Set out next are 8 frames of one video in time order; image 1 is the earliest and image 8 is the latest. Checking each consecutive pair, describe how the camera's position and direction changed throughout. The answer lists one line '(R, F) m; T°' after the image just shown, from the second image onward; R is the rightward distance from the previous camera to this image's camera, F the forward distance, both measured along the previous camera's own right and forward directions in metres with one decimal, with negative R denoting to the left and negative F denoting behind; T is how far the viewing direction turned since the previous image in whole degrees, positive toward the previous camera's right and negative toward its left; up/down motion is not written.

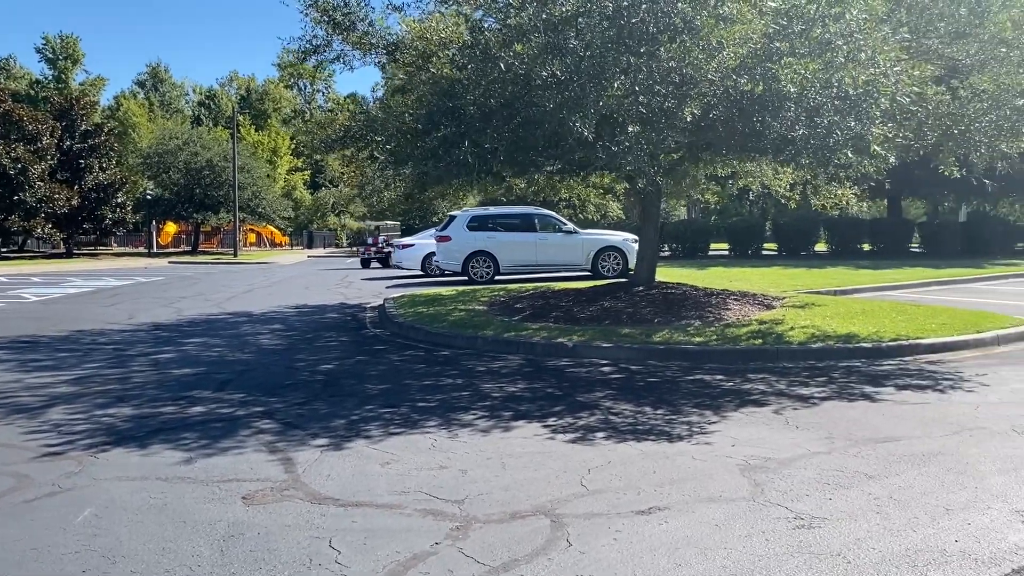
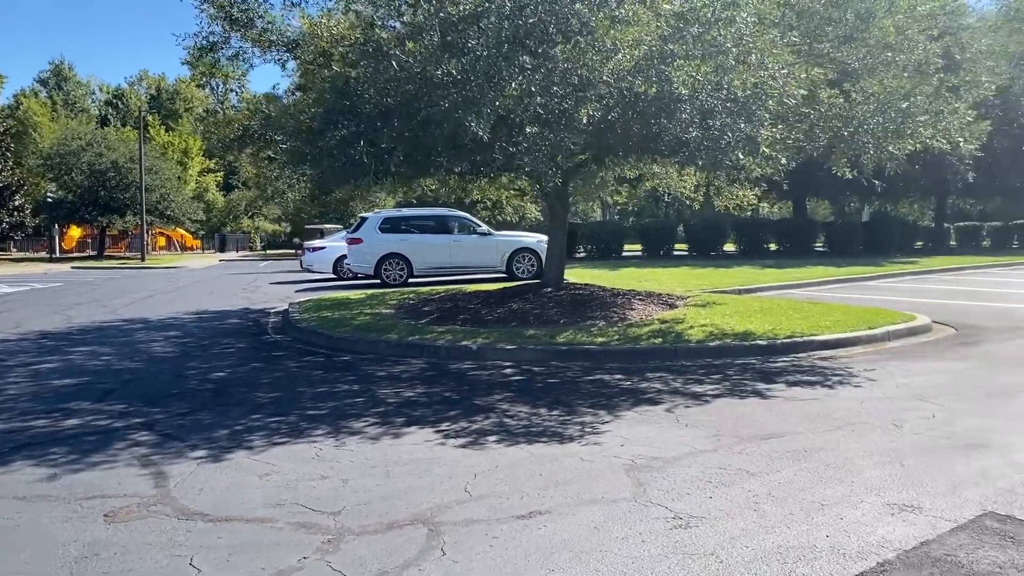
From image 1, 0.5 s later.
(+0.3, +0.1) m; +5°
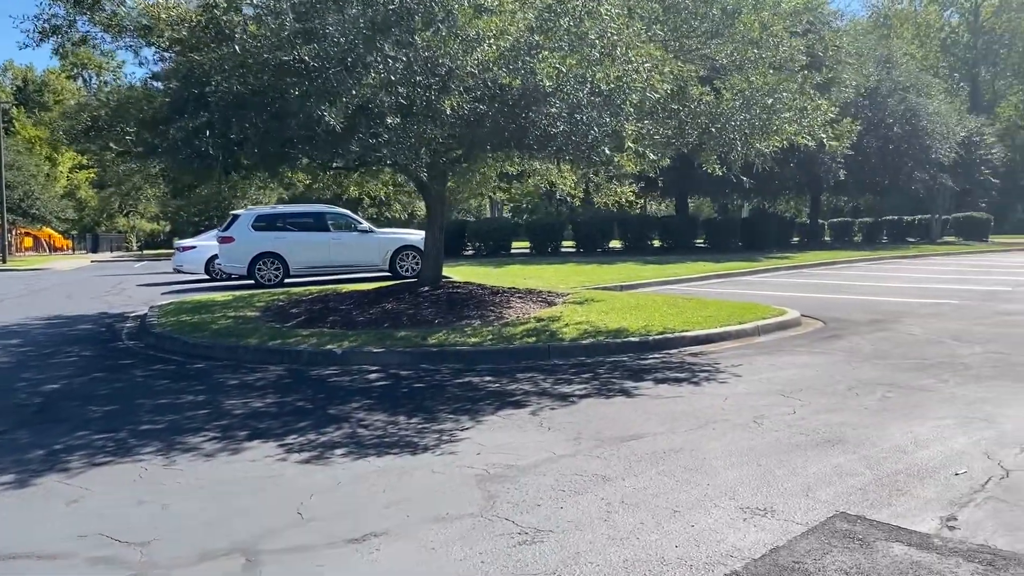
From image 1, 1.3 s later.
(+0.4, +0.4) m; +7°
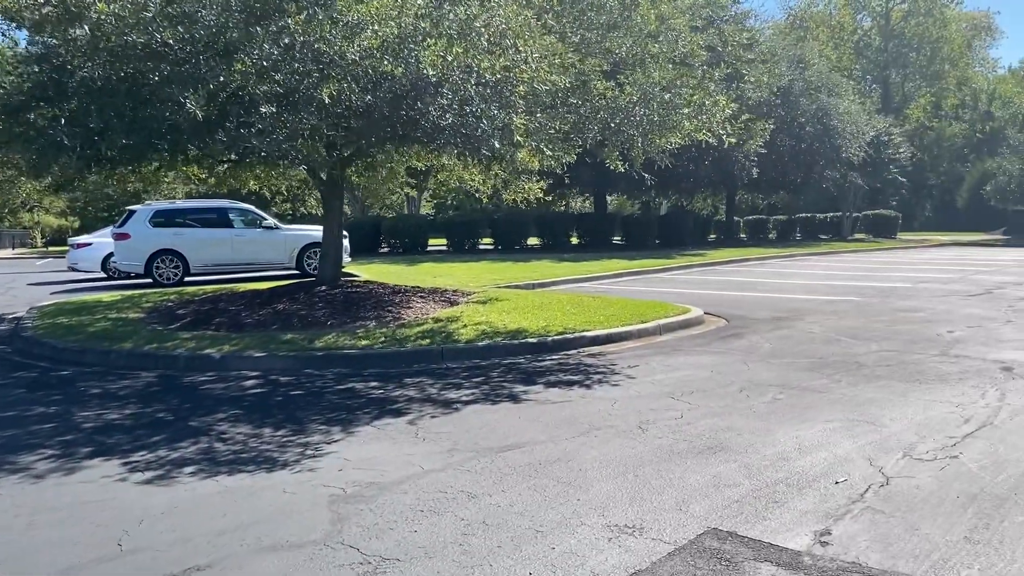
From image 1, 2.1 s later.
(+0.5, +0.4) m; +5°
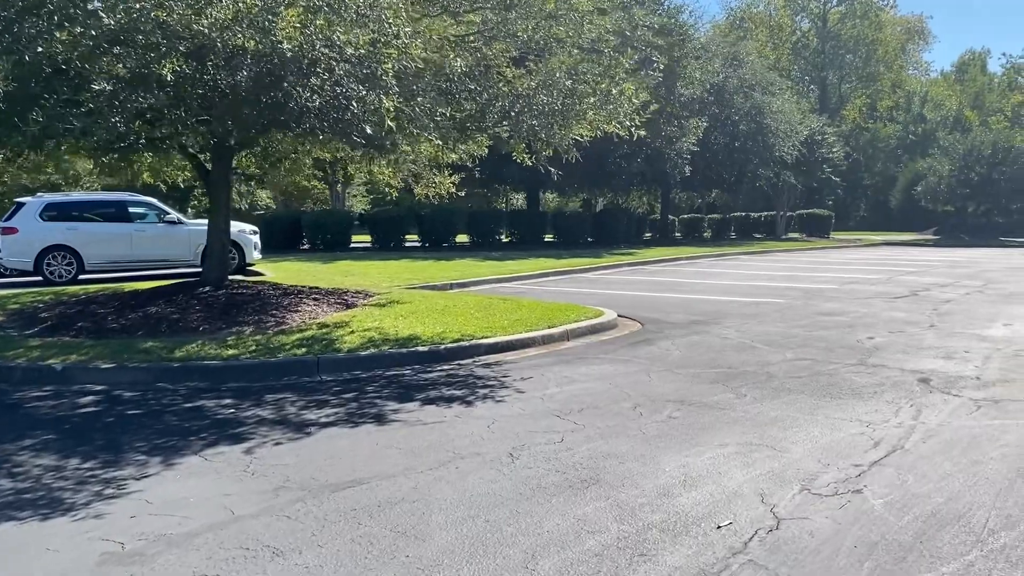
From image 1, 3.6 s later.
(+0.7, +0.9) m; +3°
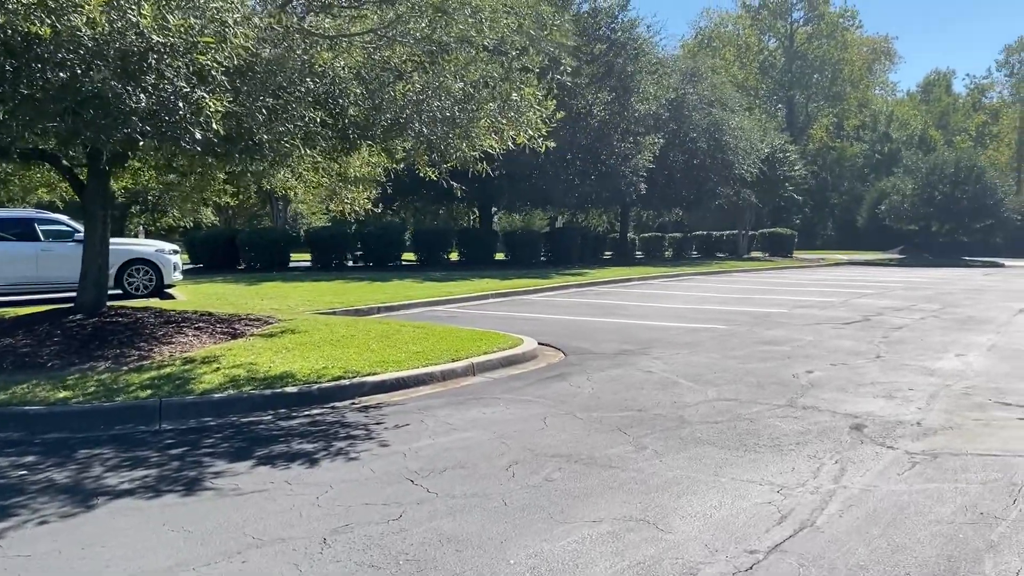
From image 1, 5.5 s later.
(+0.9, +1.2) m; +2°
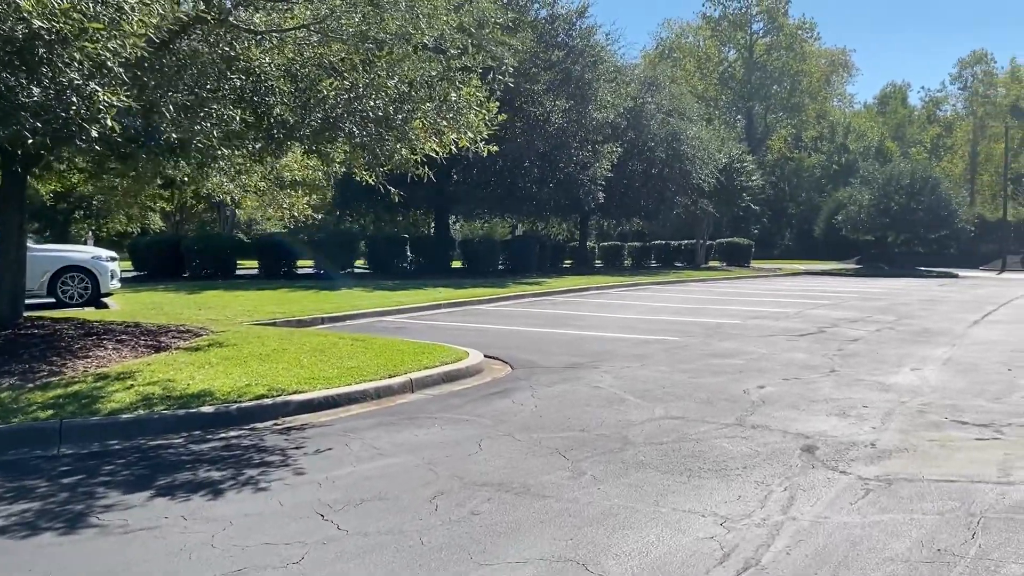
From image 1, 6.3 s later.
(+0.3, +0.5) m; +2°
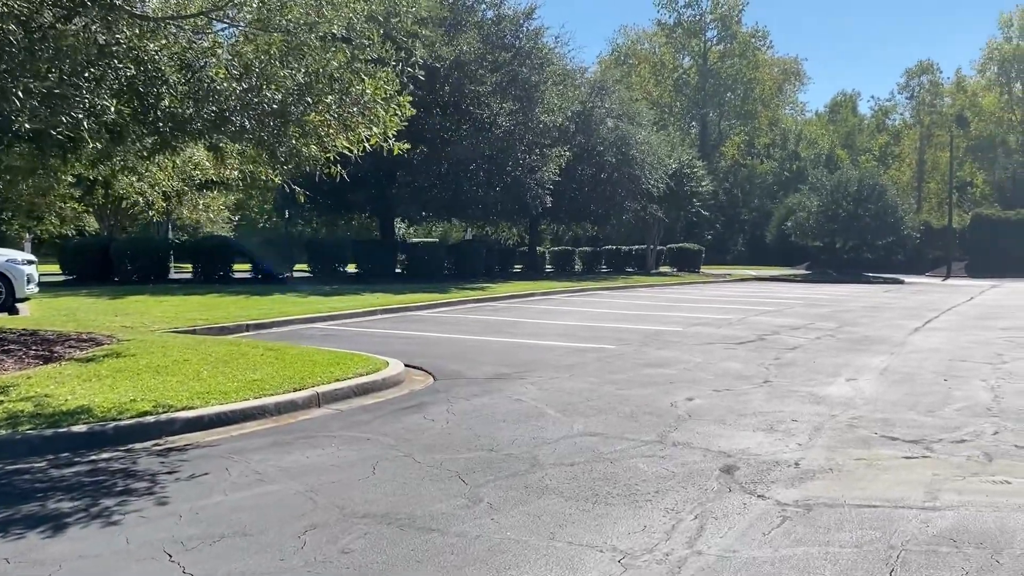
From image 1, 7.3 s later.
(+0.5, +0.6) m; +3°
